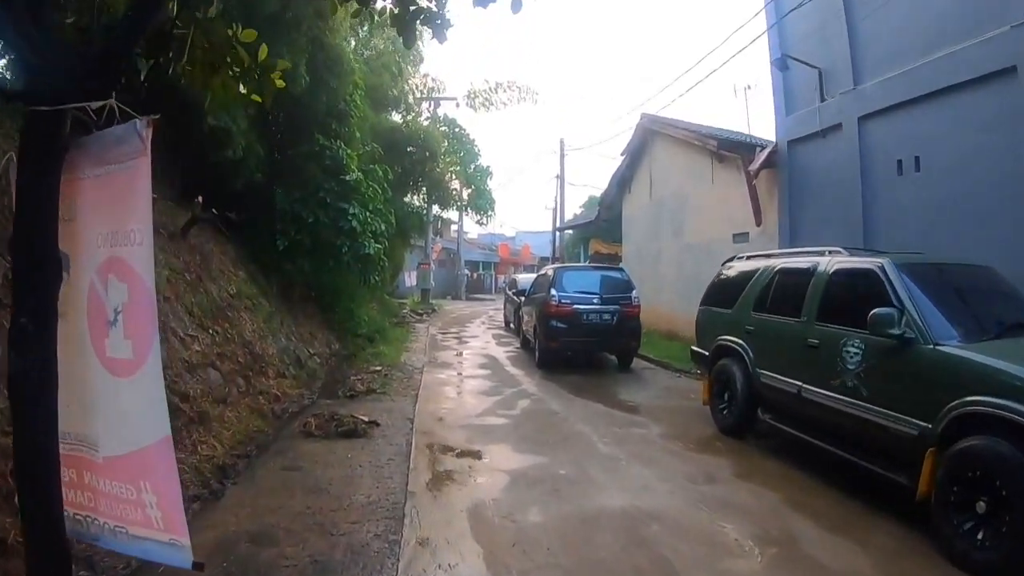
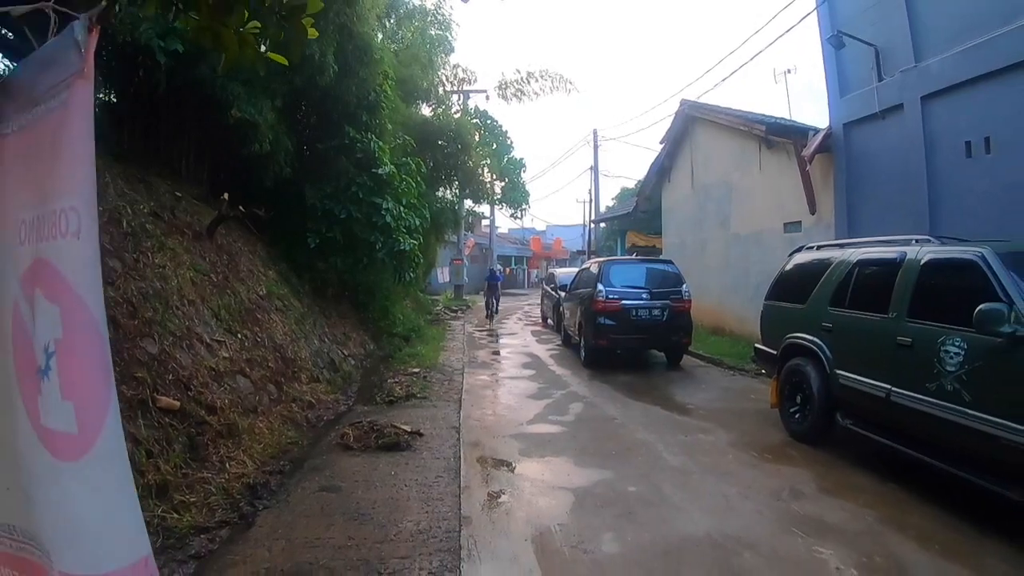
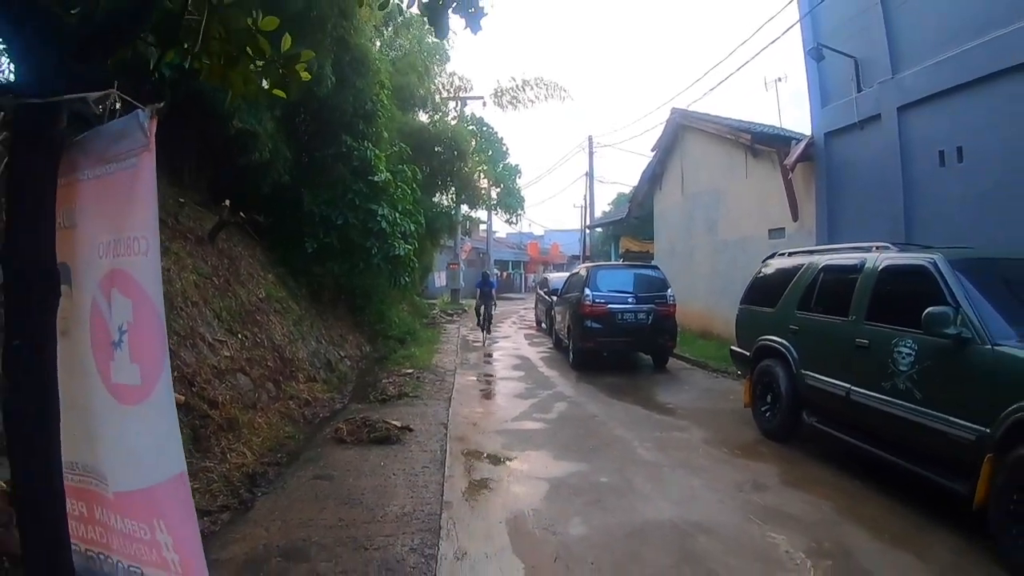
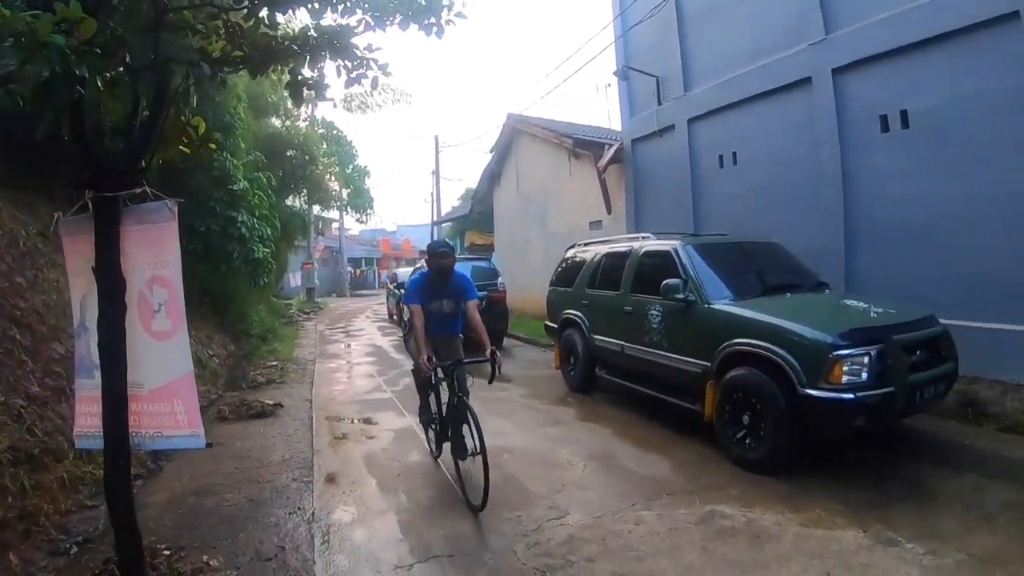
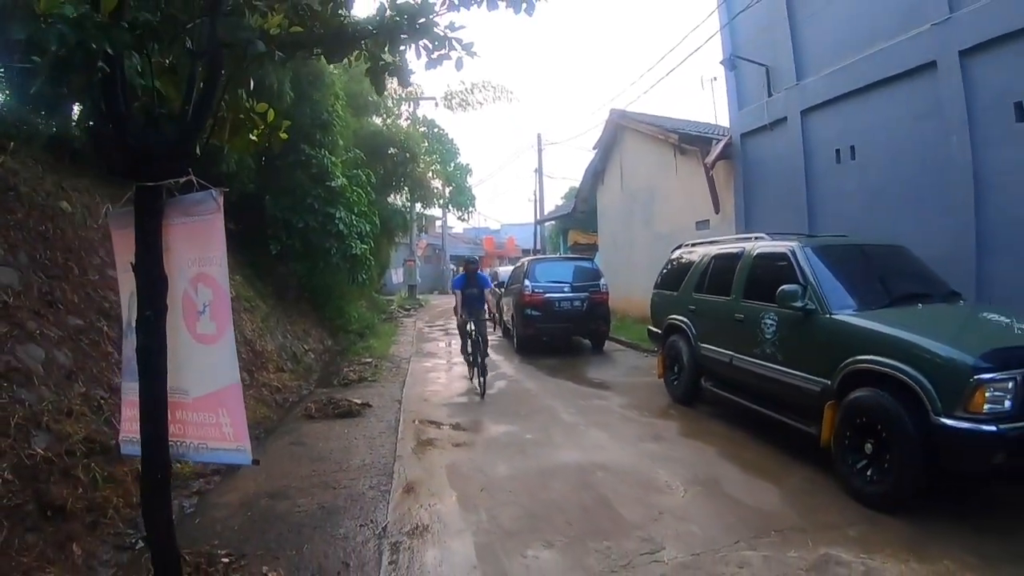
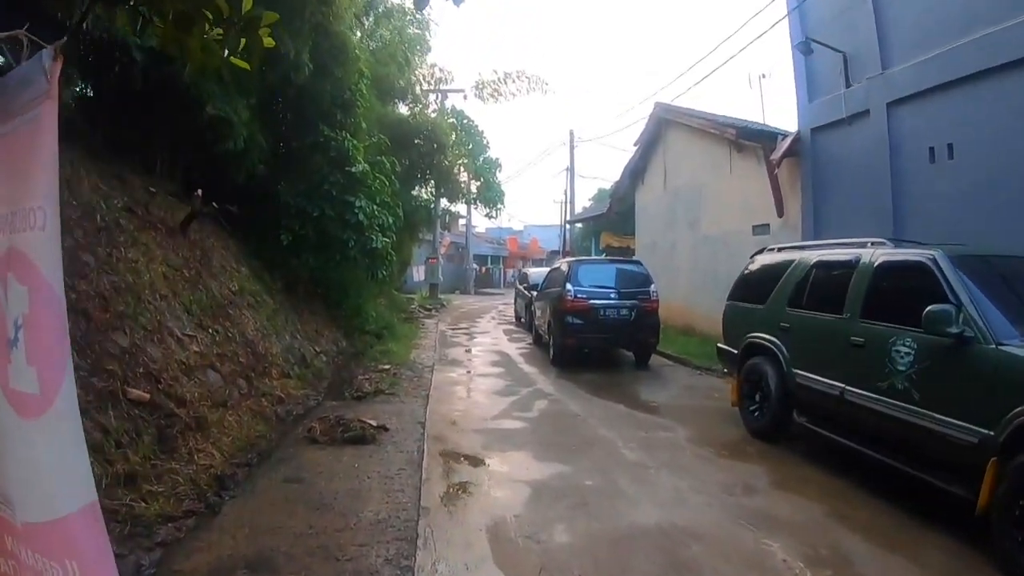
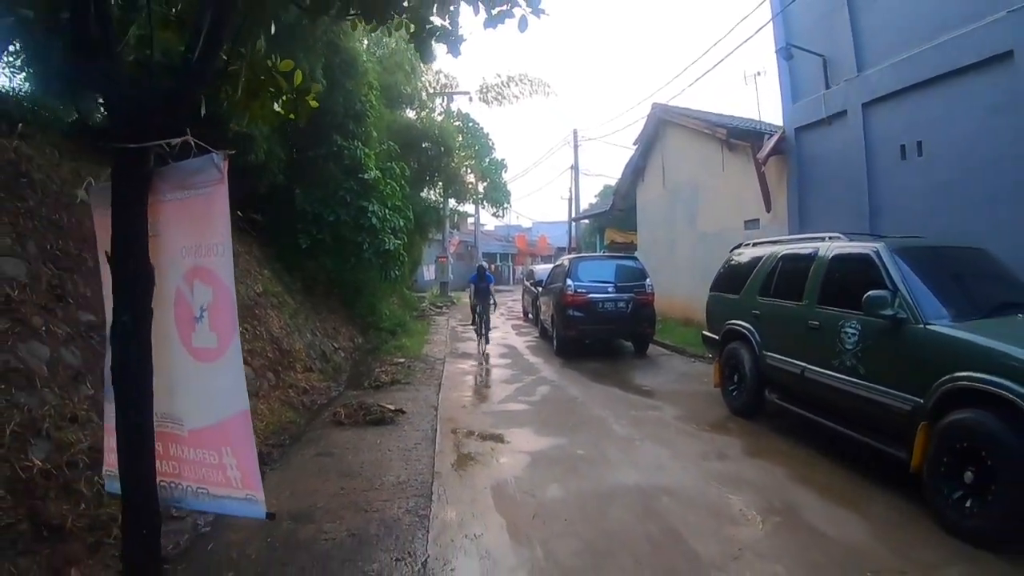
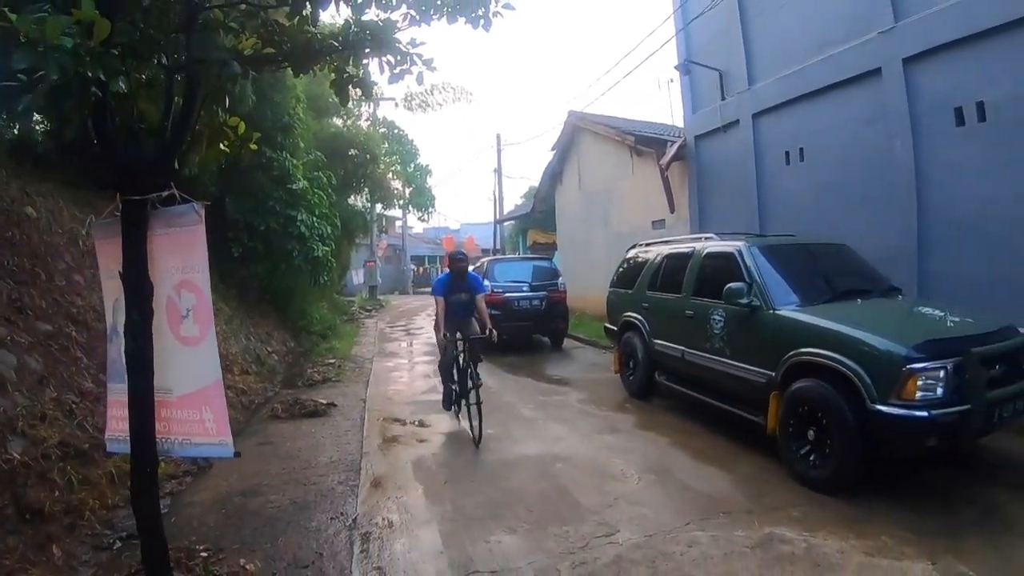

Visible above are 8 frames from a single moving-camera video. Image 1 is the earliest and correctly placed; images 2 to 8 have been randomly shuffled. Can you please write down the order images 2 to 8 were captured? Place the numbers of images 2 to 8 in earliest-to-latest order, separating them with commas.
6, 2, 3, 7, 5, 8, 4
